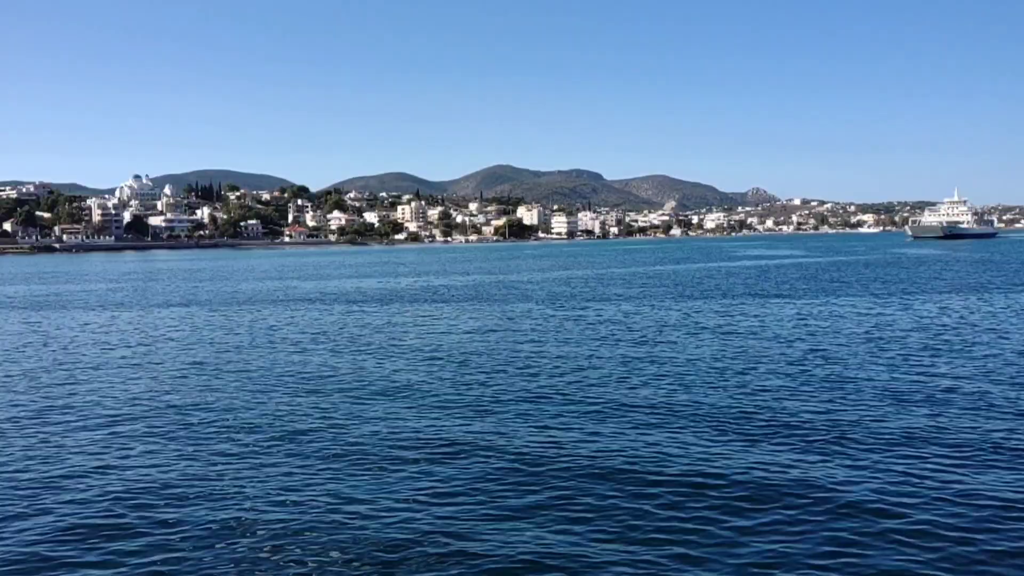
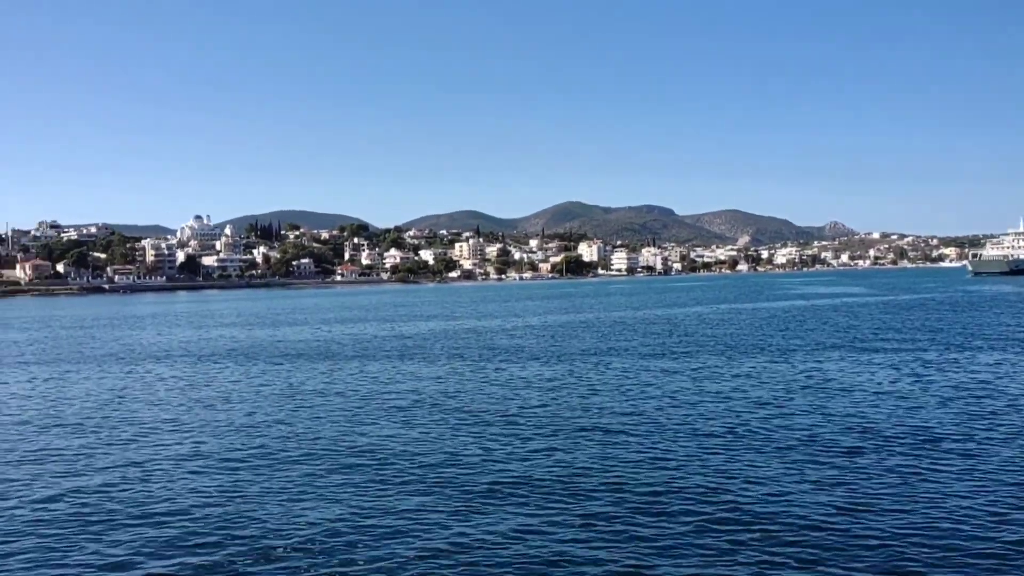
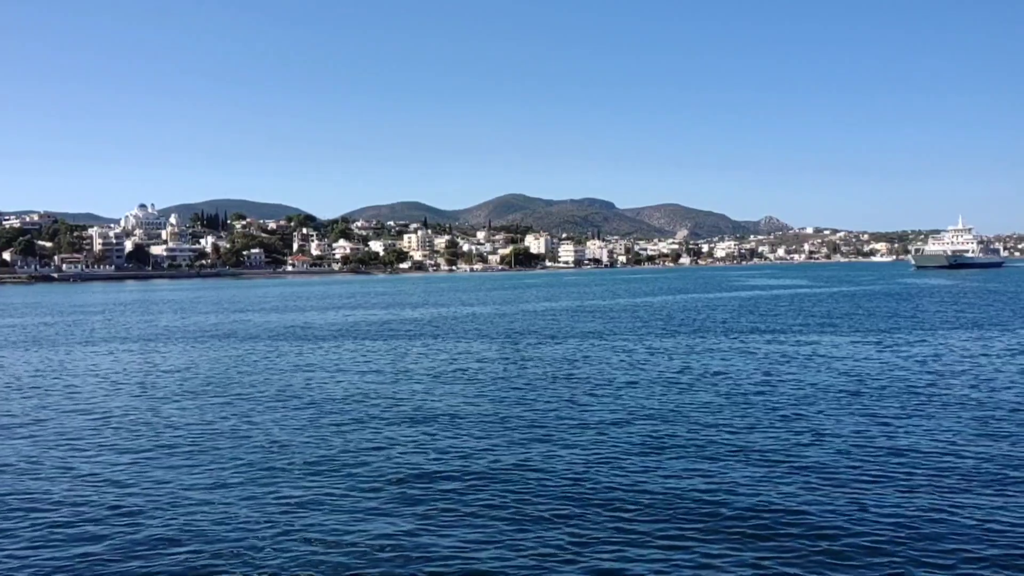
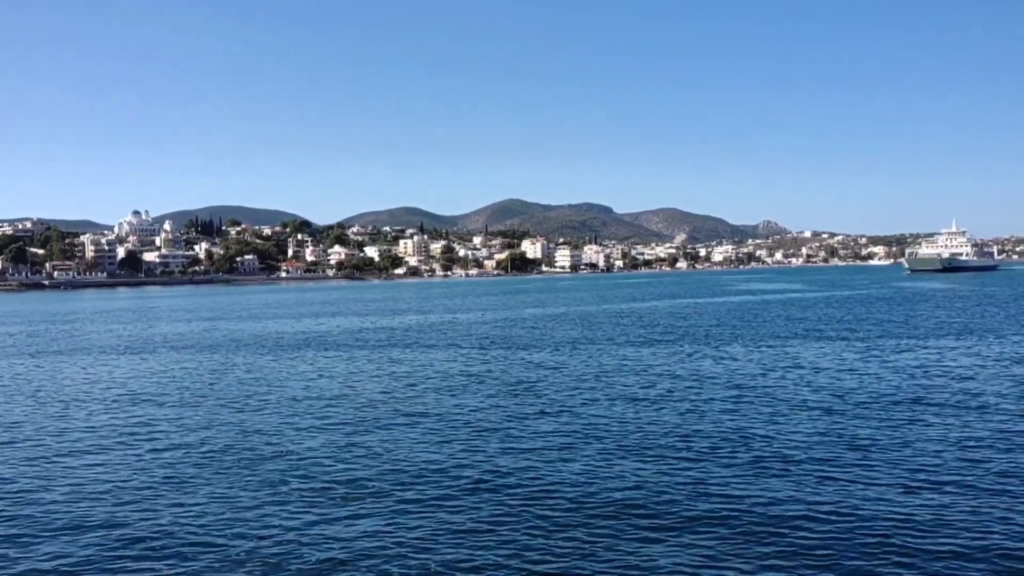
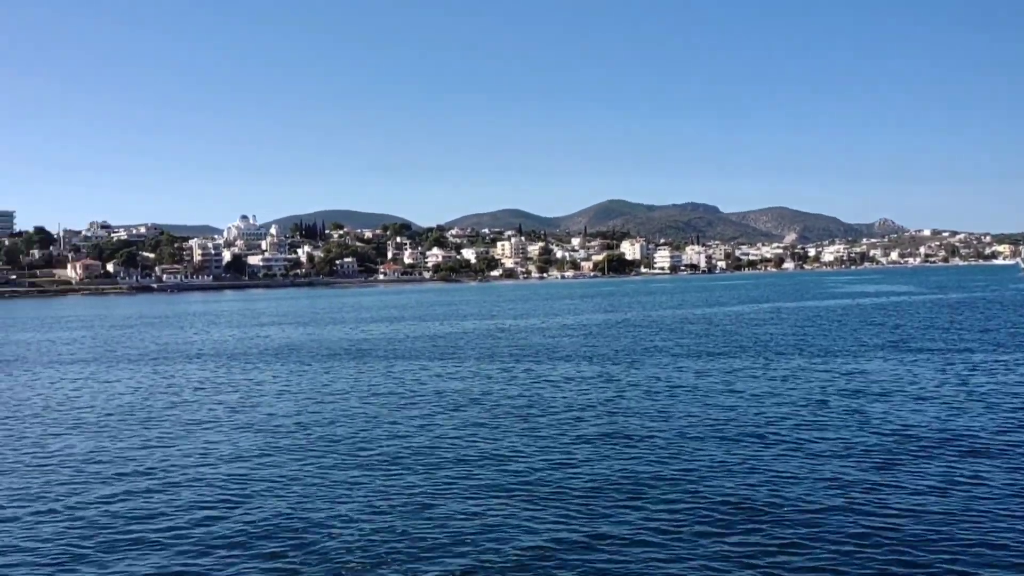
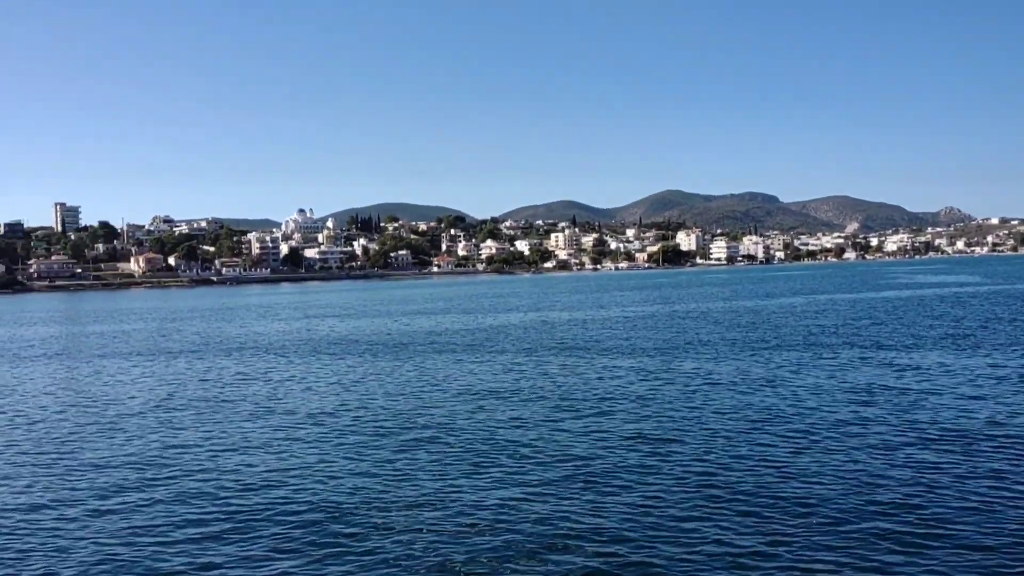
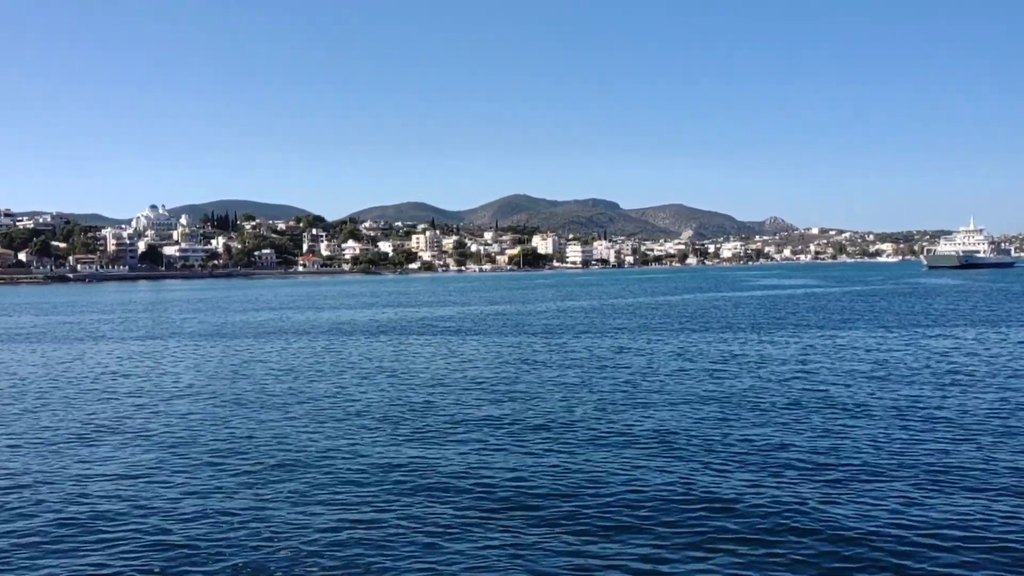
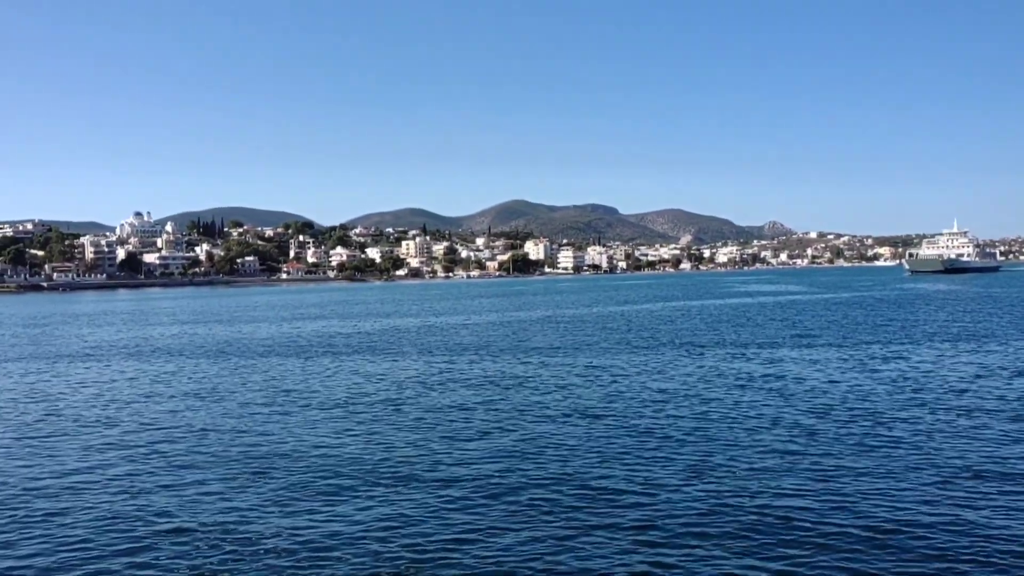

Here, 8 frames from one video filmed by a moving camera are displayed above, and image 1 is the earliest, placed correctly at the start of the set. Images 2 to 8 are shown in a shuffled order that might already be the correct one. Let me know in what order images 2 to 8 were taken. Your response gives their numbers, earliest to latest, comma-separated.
7, 3, 4, 8, 2, 5, 6
